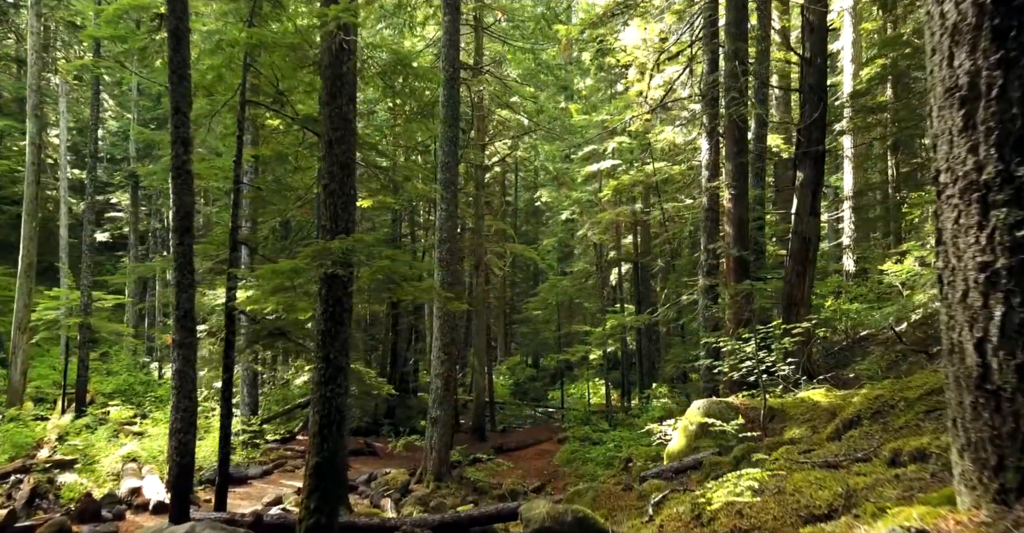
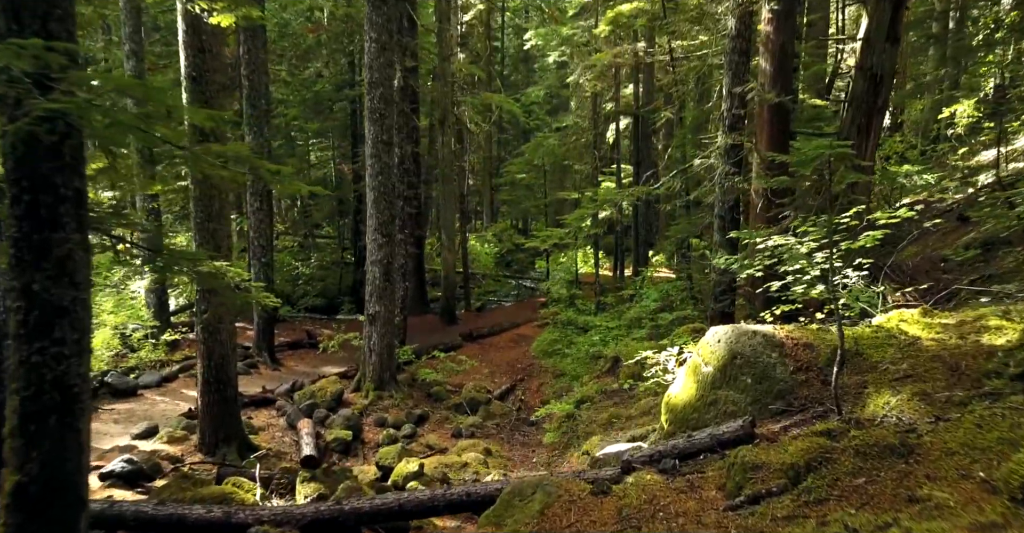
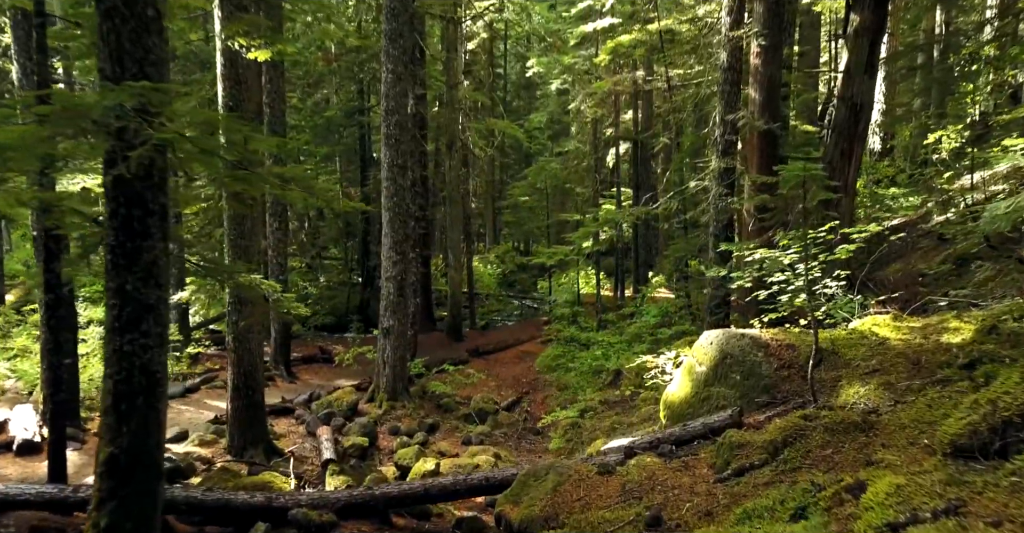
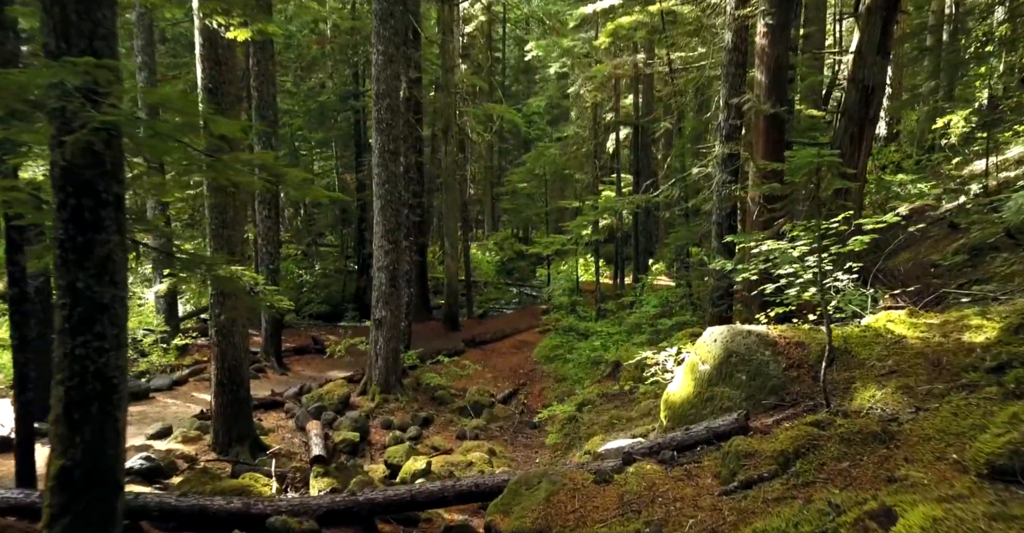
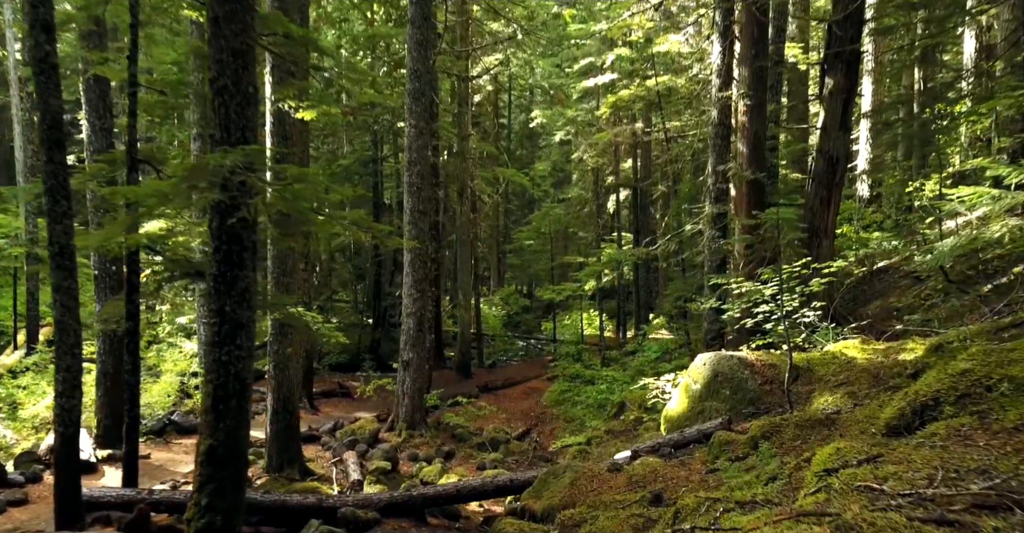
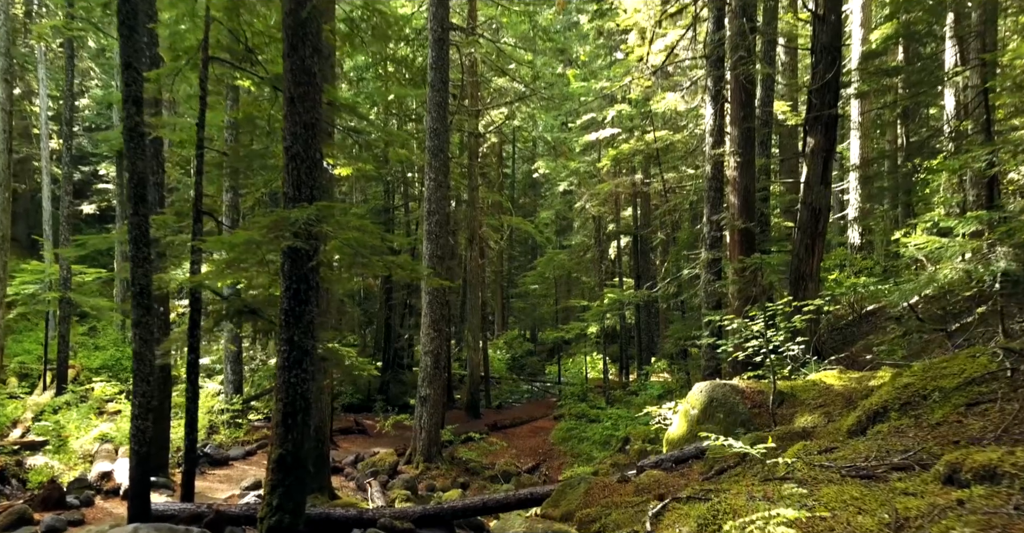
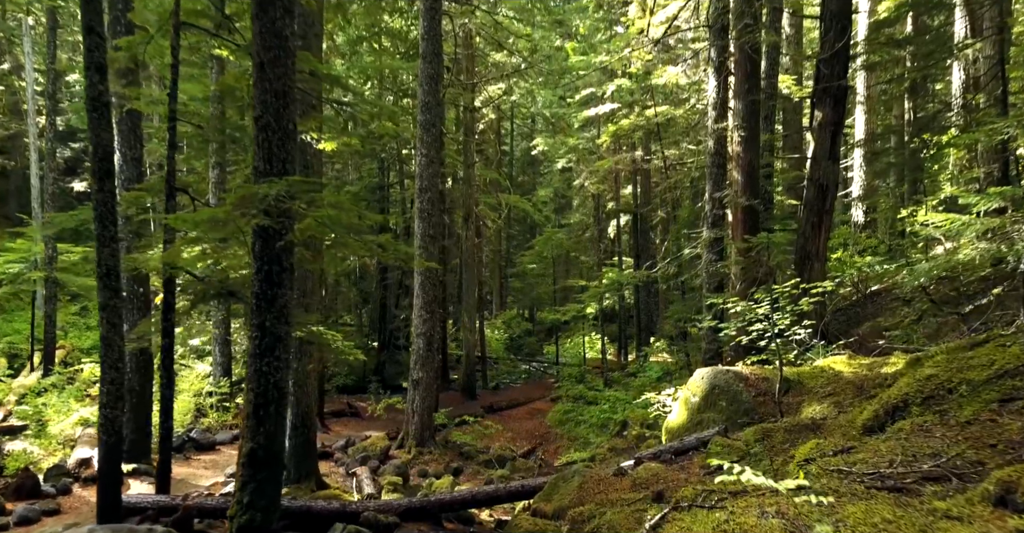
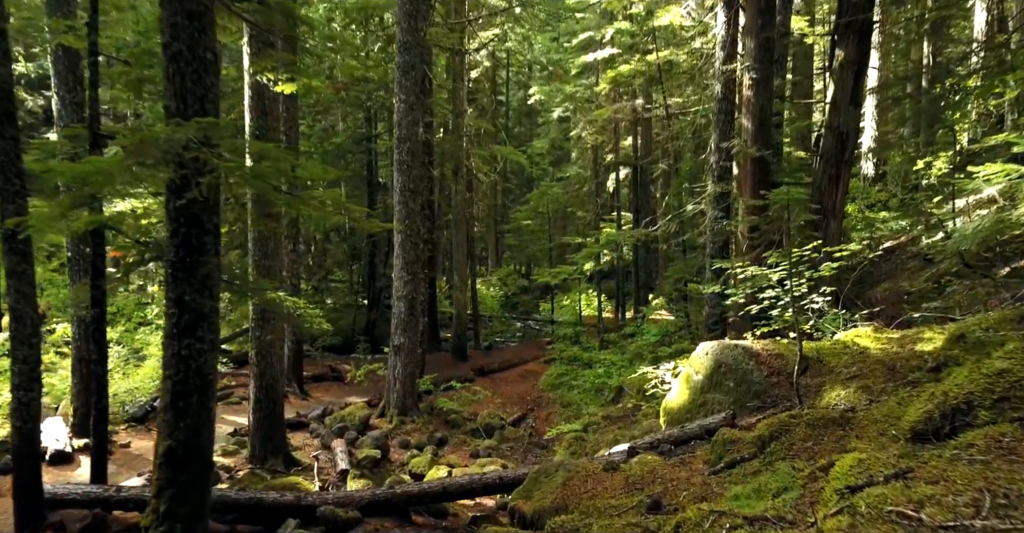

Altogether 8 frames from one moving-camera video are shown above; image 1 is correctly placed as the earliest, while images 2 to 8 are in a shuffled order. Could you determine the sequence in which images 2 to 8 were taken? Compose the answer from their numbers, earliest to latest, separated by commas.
6, 7, 5, 8, 3, 4, 2
